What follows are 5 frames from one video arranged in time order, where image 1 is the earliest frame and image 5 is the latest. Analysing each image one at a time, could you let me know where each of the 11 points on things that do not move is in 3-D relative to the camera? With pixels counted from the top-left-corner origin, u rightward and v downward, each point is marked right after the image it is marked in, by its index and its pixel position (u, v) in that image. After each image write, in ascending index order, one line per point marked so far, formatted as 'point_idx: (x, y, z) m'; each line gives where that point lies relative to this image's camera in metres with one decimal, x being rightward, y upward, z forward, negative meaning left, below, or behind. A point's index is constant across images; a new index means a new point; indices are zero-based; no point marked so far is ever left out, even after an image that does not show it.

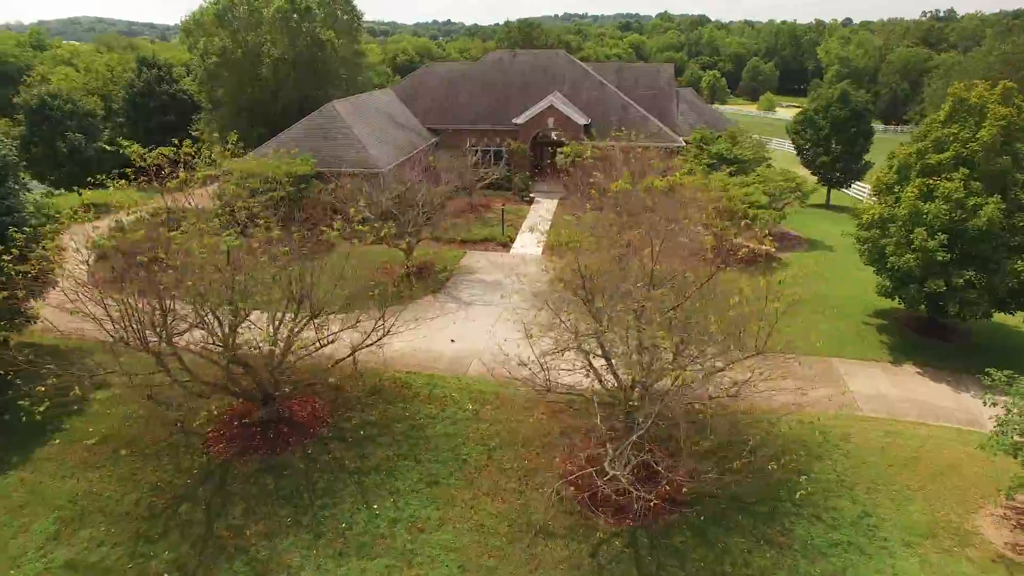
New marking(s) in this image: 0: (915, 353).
0: (+10.0, -1.6, +14.9) m
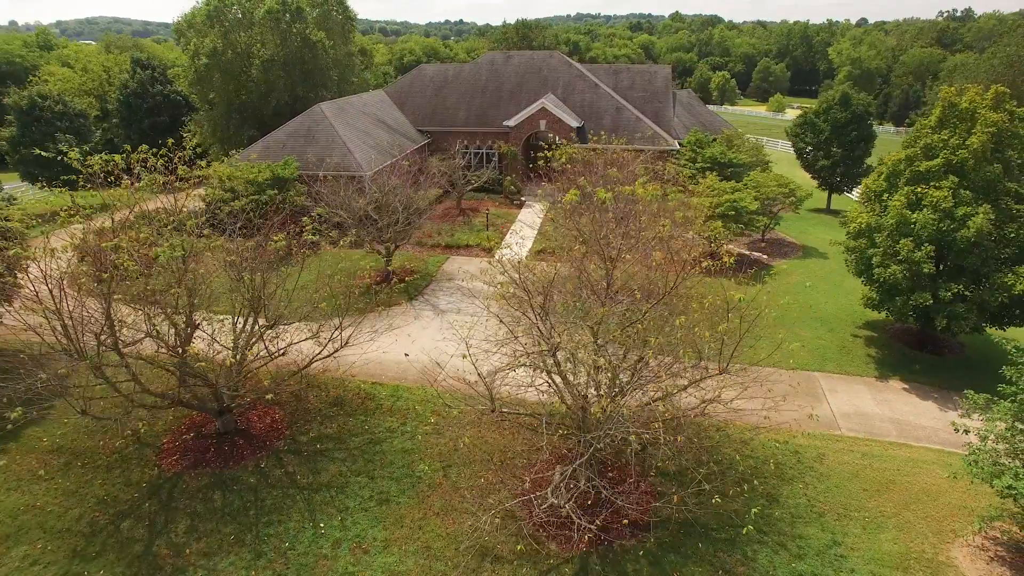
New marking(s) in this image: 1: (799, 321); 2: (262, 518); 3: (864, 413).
0: (+9.3, -1.9, +14.3) m
1: (+7.8, -0.9, +16.4) m
2: (-4.1, -3.8, +9.9) m
3: (+7.4, -2.6, +12.6) m
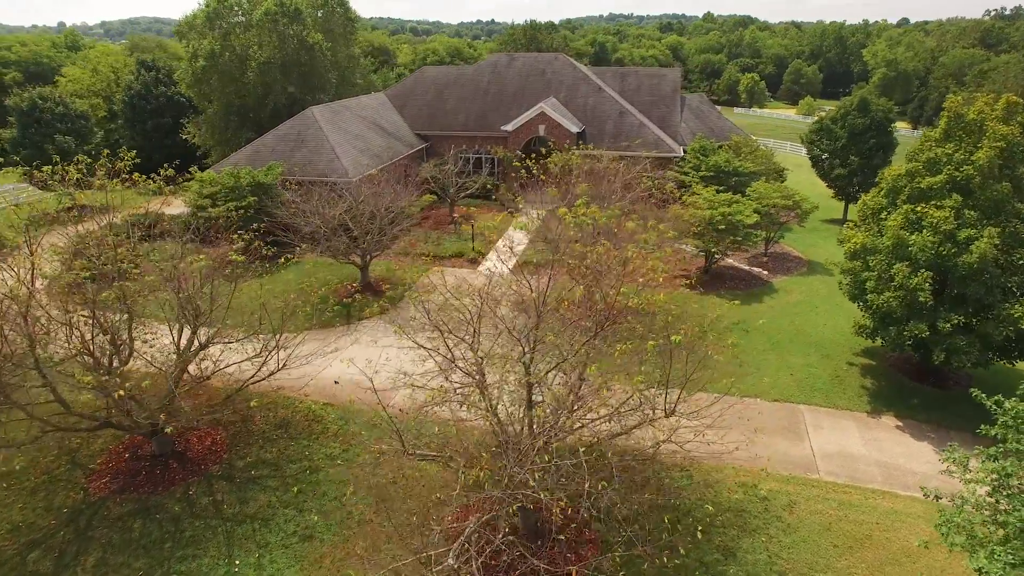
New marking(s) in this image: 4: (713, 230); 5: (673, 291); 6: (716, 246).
0: (+8.5, -2.5, +13.1) m
1: (+7.1, -1.5, +15.2) m
2: (-5.2, -4.1, +9.4) m
3: (+6.4, -3.2, +11.5) m
4: (+6.2, +1.7, +18.4) m
5: (+4.9, -0.1, +18.2) m
6: (+6.4, +1.3, +18.9) m
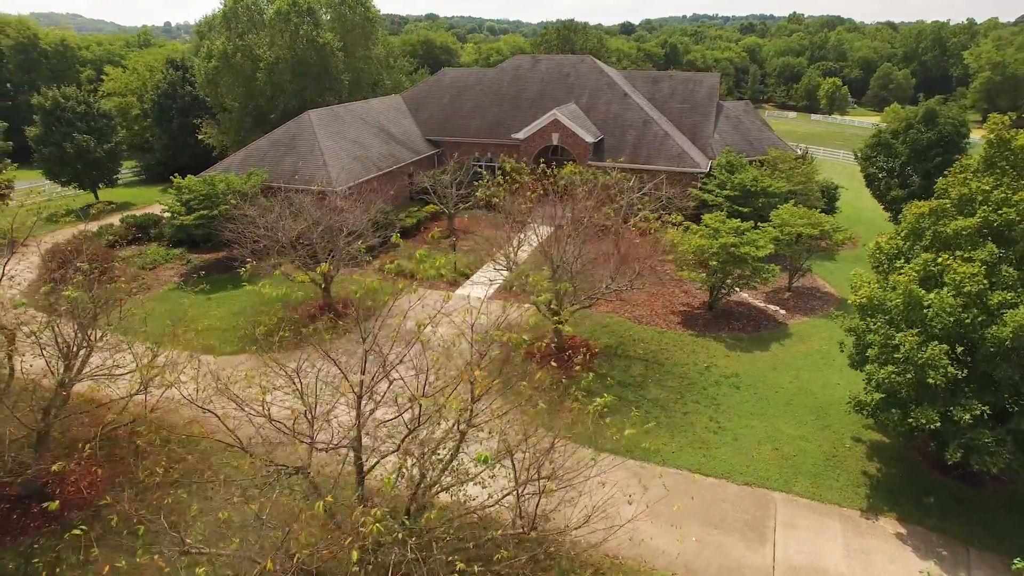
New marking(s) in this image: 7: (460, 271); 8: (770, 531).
0: (+6.9, -3.7, +10.4) m
1: (+5.8, -2.6, +12.7) m
2: (-7.2, -4.6, +8.3) m
3: (+4.6, -4.2, +9.0) m
4: (+5.4, +0.7, +15.9) m
5: (+4.0, -1.1, +15.9) m
6: (+5.7, +0.2, +16.4) m
7: (-1.7, +0.5, +18.9) m
8: (+4.2, -3.9, +9.8) m
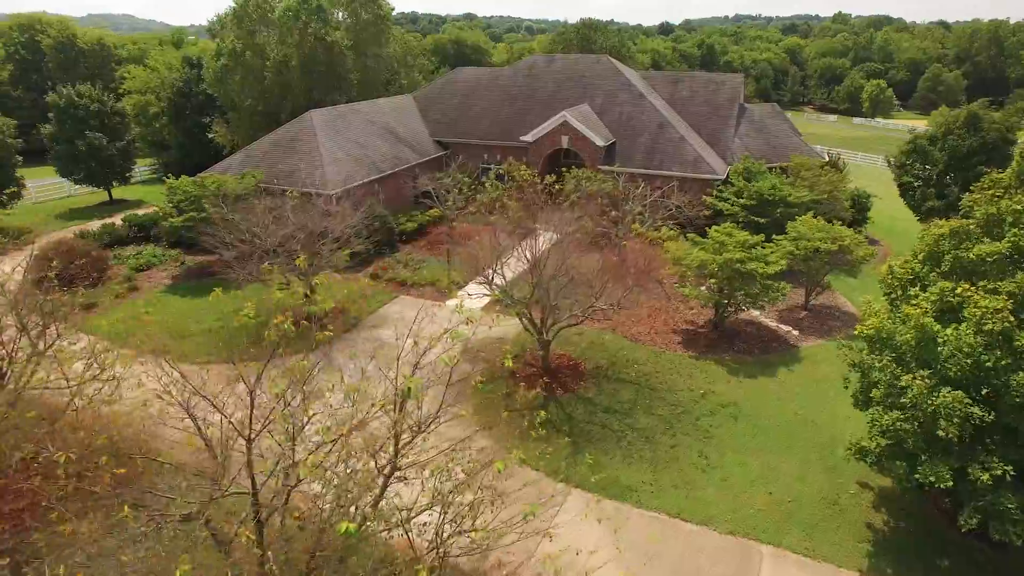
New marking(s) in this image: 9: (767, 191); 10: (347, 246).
0: (+6.2, -4.1, +9.1) m
1: (+5.2, -3.0, +11.4) m
2: (-8.0, -4.7, +7.7) m
3: (+3.8, -4.7, +7.9) m
4: (+5.1, +0.2, +14.7) m
5: (+3.7, -1.5, +14.7) m
6: (+5.4, -0.2, +15.2) m
7: (-1.8, +0.2, +18.1) m
8: (+3.4, -4.3, +8.6) m
9: (+7.7, +2.9, +18.2) m
10: (-4.5, +1.1, +16.4) m
